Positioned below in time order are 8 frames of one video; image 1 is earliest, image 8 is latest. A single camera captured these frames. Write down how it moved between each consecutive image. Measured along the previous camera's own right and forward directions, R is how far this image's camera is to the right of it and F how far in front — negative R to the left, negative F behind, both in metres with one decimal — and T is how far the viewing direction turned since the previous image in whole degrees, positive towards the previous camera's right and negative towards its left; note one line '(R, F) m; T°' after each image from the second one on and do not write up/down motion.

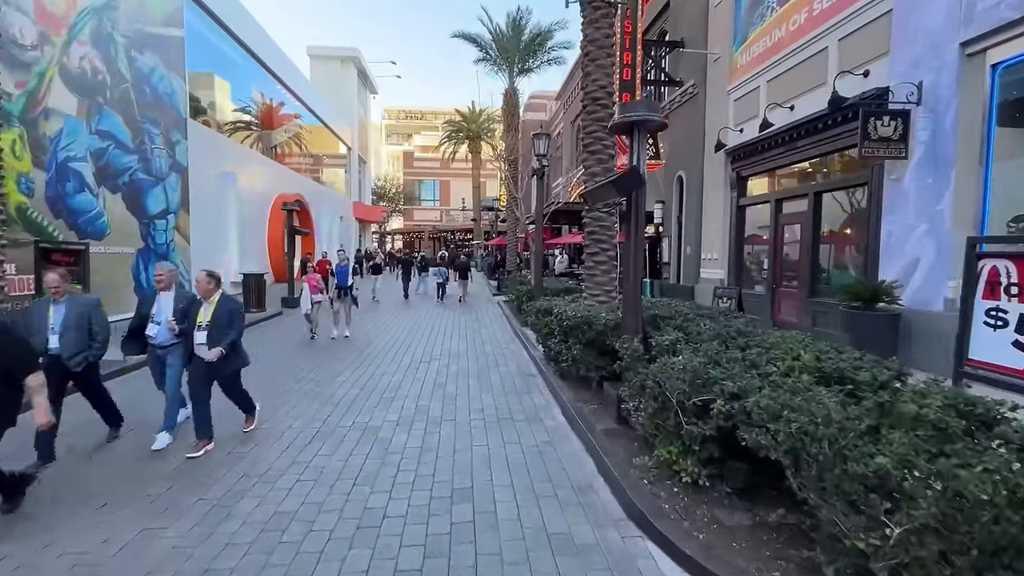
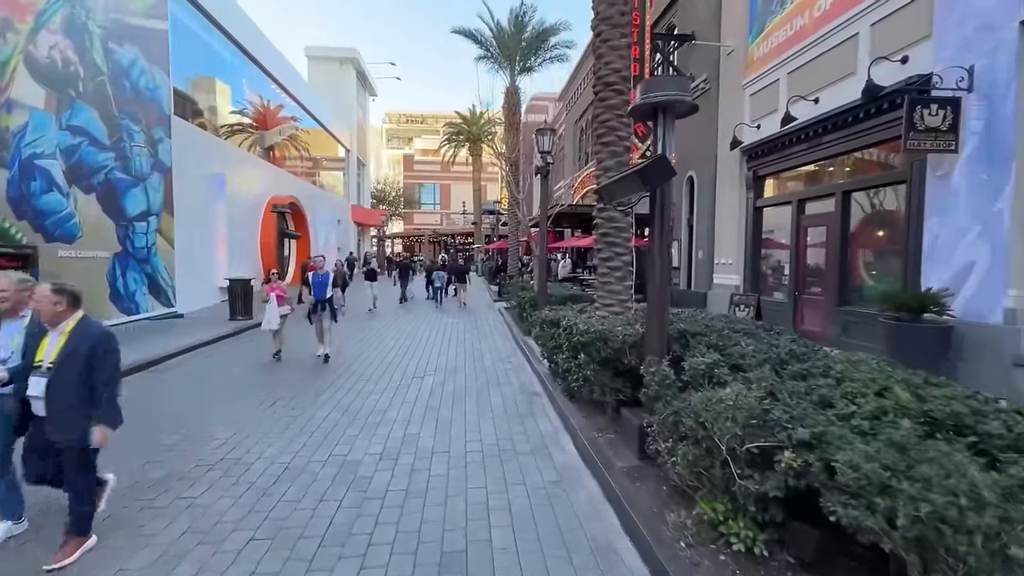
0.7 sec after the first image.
(0.0, +0.9) m; 0°
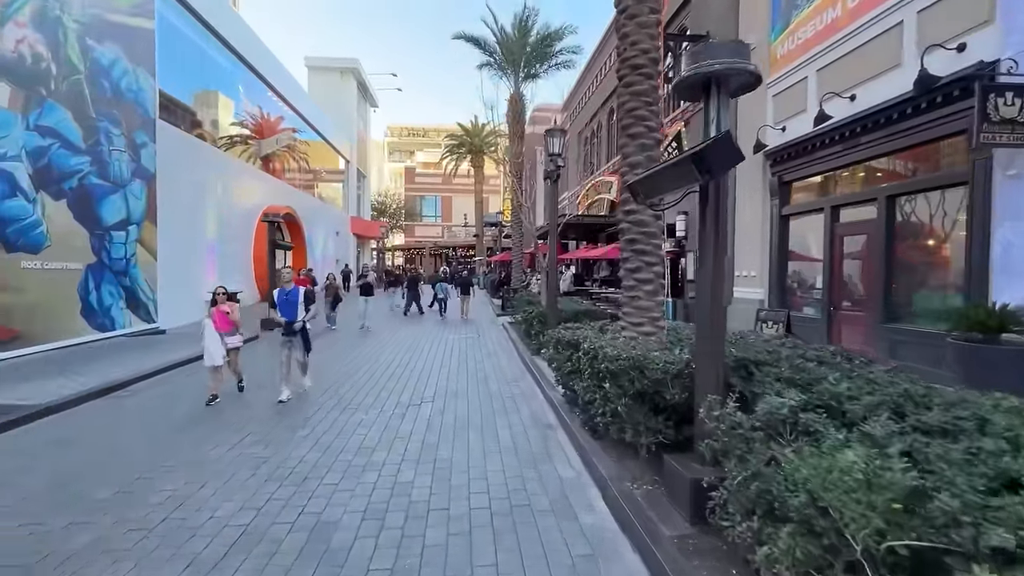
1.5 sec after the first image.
(-0.1, +1.0) m; 0°
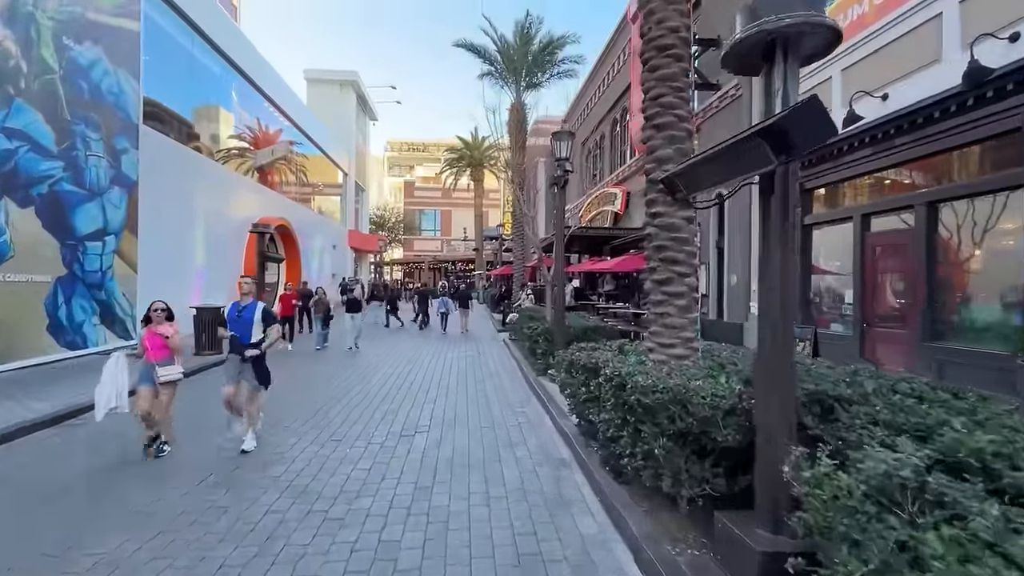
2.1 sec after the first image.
(-0.1, +0.9) m; 0°
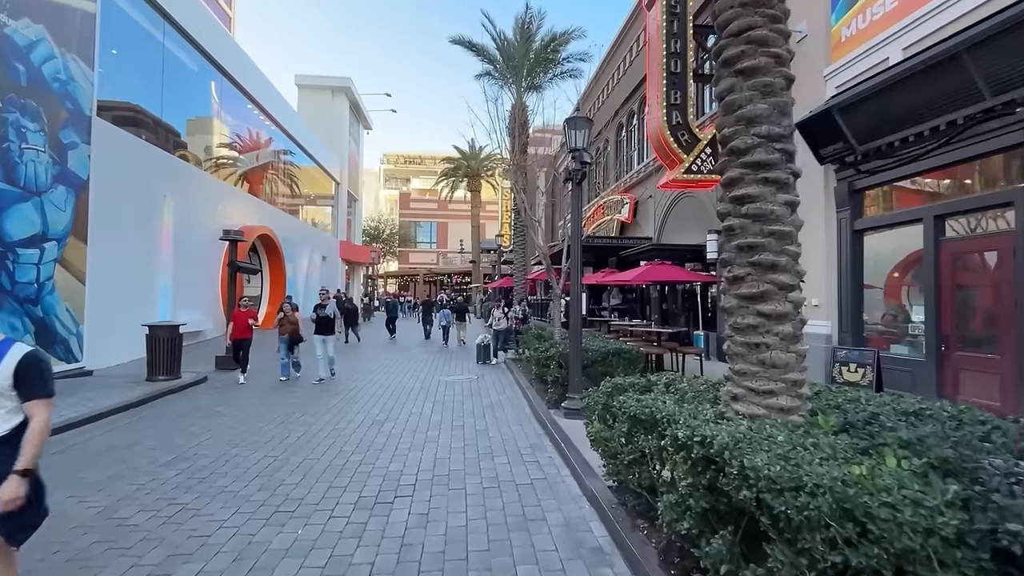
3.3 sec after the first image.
(-0.2, +1.6) m; 0°
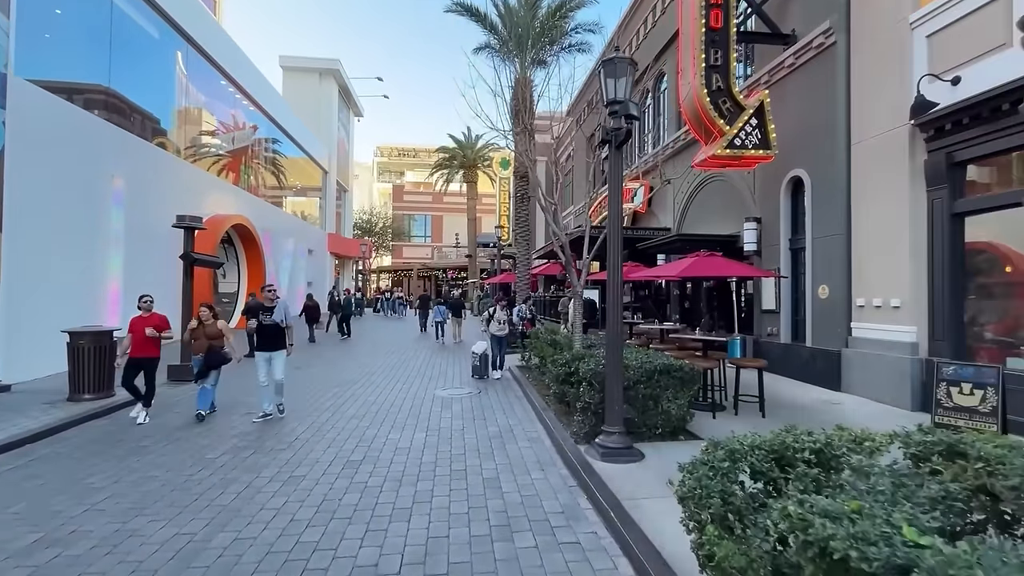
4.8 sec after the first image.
(-0.3, +2.0) m; +1°
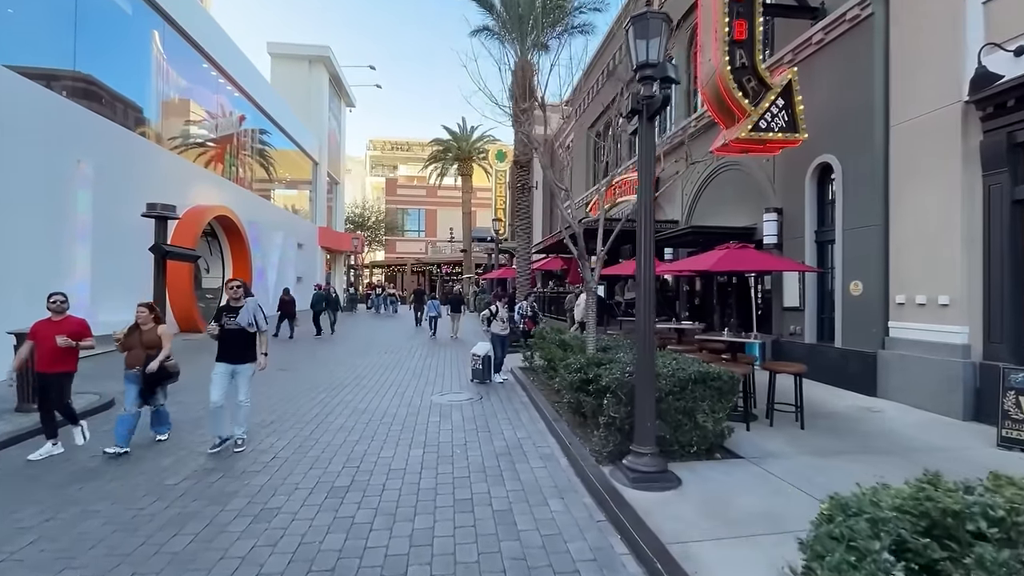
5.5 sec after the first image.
(-0.2, +0.9) m; +1°
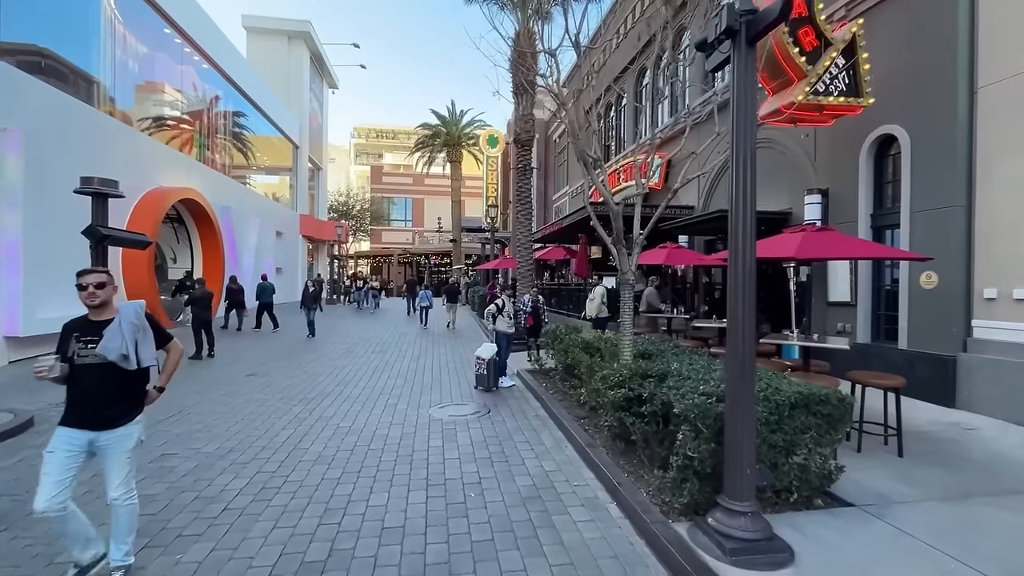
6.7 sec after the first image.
(-0.4, +1.6) m; +2°
